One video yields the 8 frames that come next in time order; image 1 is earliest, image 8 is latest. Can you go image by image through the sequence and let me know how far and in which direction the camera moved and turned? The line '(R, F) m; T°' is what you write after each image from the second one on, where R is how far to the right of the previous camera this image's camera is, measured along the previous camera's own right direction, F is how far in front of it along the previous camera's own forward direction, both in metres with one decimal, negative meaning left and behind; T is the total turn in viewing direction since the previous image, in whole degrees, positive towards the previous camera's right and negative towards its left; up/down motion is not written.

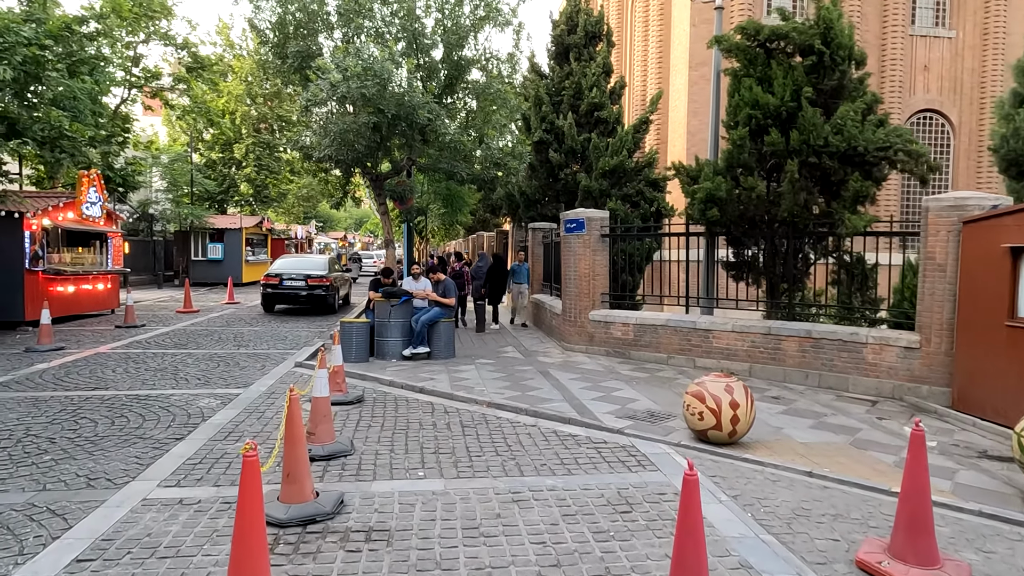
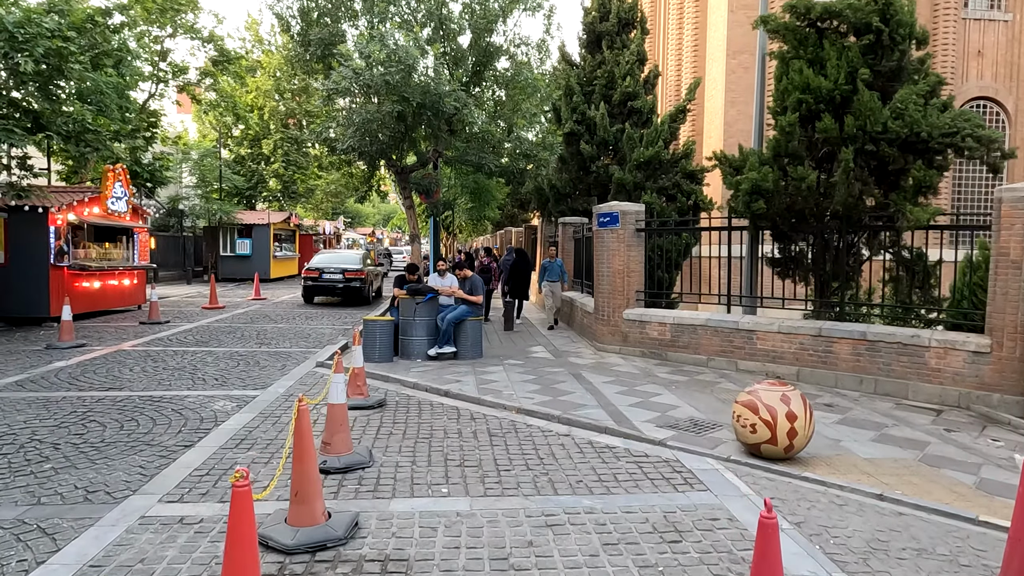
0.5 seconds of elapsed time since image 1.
(0.0, +0.5) m; -2°
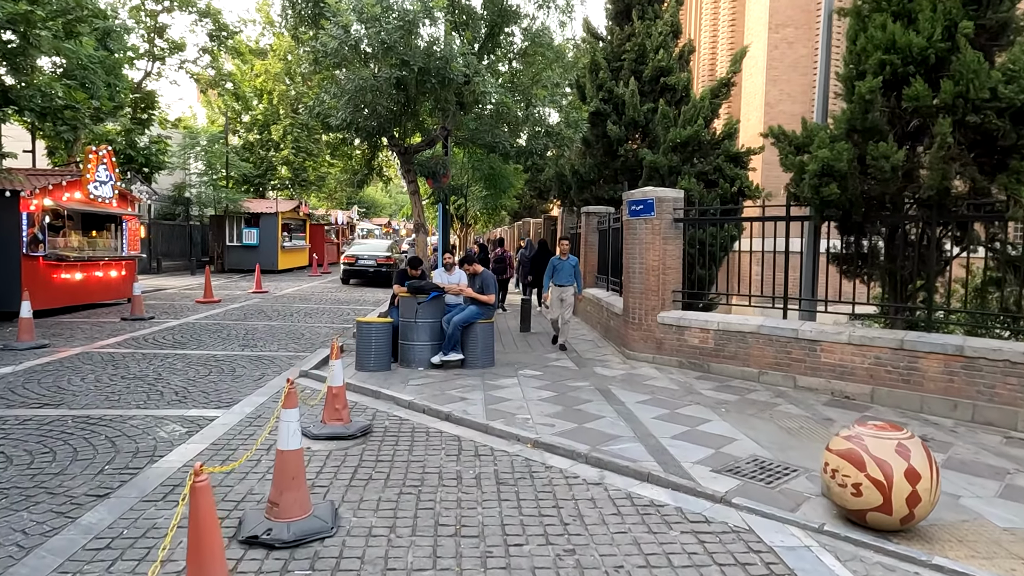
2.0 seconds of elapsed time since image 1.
(0.0, +1.5) m; -2°
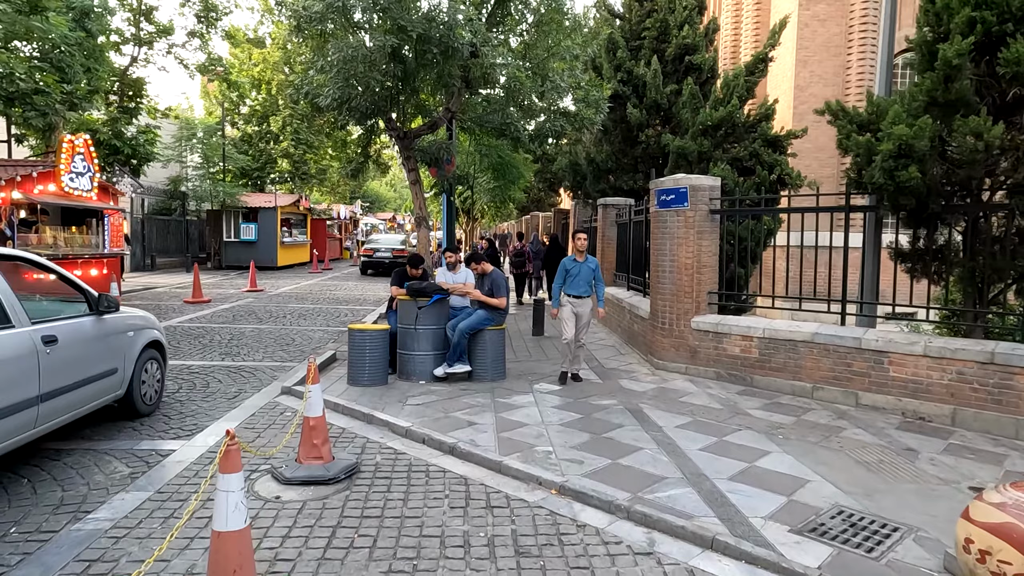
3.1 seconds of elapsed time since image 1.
(-0.1, +1.2) m; -1°
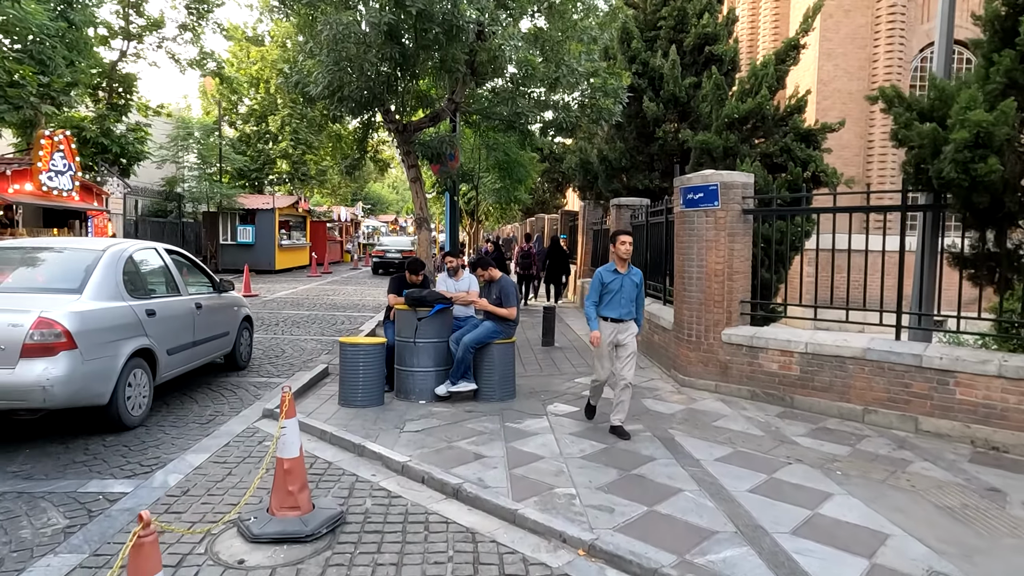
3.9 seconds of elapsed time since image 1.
(-0.1, +0.9) m; 0°
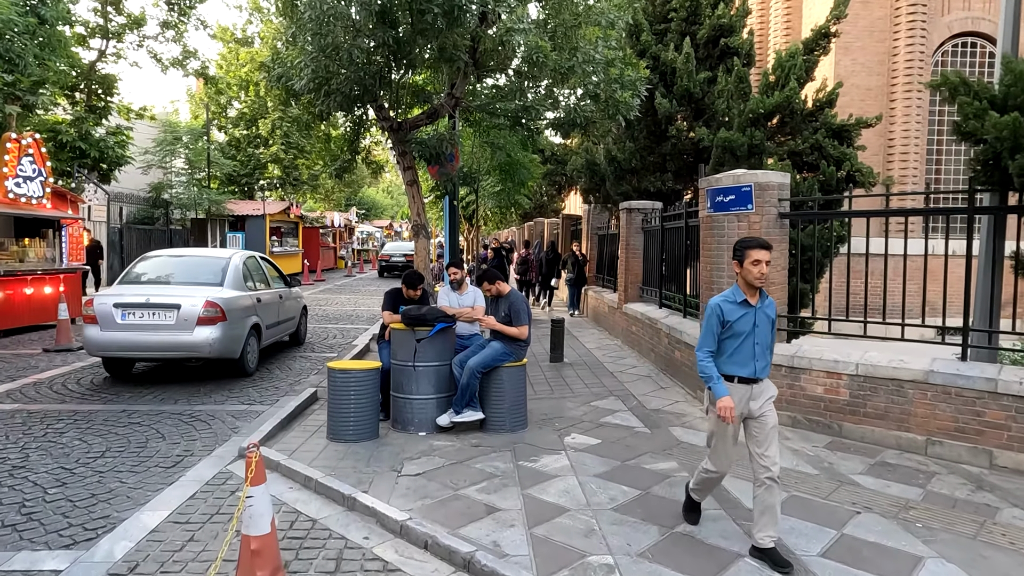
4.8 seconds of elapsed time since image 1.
(-0.1, +0.8) m; 0°
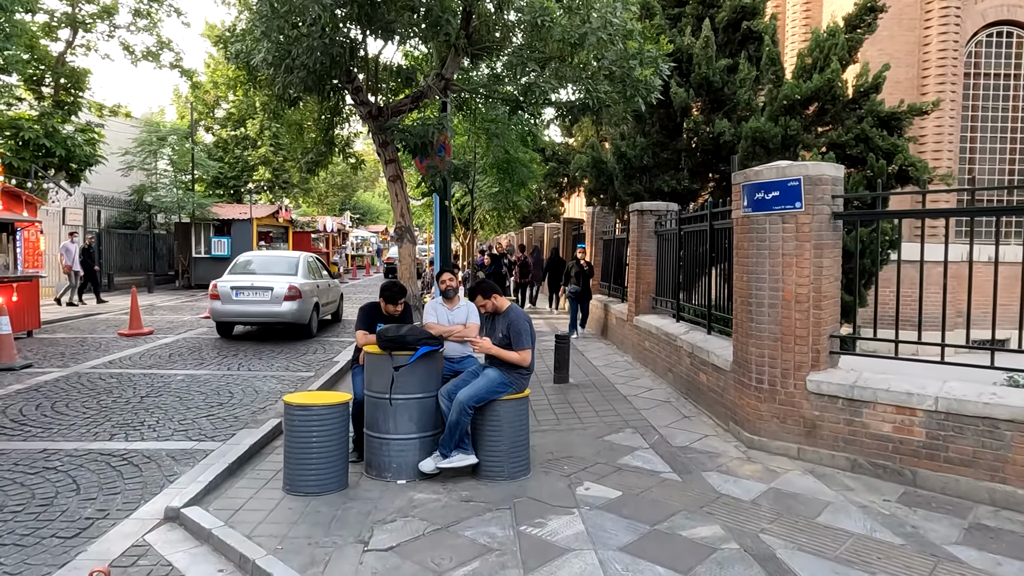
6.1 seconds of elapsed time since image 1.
(0.0, +1.2) m; 0°
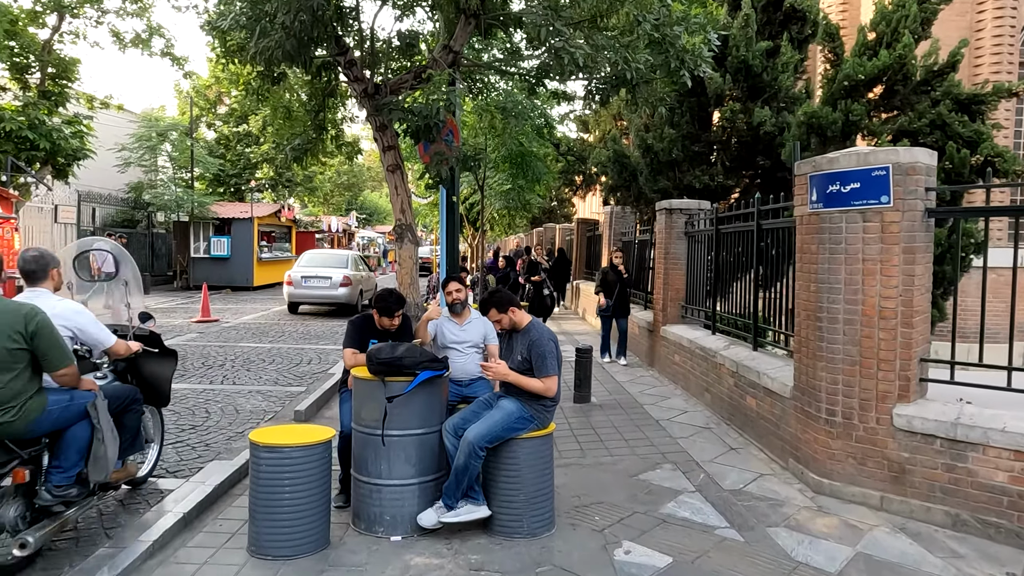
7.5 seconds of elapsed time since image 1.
(-0.1, +1.0) m; -1°
